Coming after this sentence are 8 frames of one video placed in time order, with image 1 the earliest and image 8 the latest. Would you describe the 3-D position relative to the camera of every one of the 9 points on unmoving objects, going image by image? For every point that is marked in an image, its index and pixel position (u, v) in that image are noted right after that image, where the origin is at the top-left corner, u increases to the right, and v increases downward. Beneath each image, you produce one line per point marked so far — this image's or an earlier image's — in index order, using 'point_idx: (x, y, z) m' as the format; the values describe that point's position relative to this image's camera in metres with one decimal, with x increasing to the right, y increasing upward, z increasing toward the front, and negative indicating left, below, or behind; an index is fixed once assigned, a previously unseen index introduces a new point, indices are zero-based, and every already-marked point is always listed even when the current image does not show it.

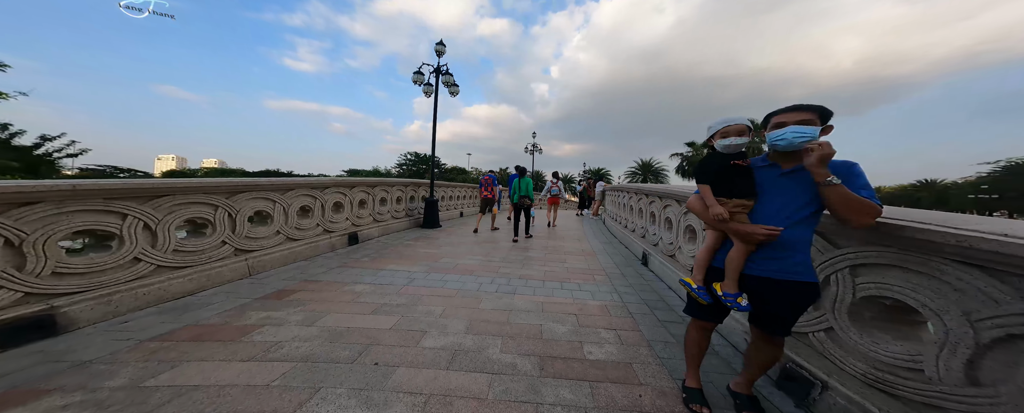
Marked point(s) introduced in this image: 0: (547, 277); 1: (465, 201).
0: (+0.5, -1.1, +4.5) m
1: (-1.6, +0.2, +12.0) m
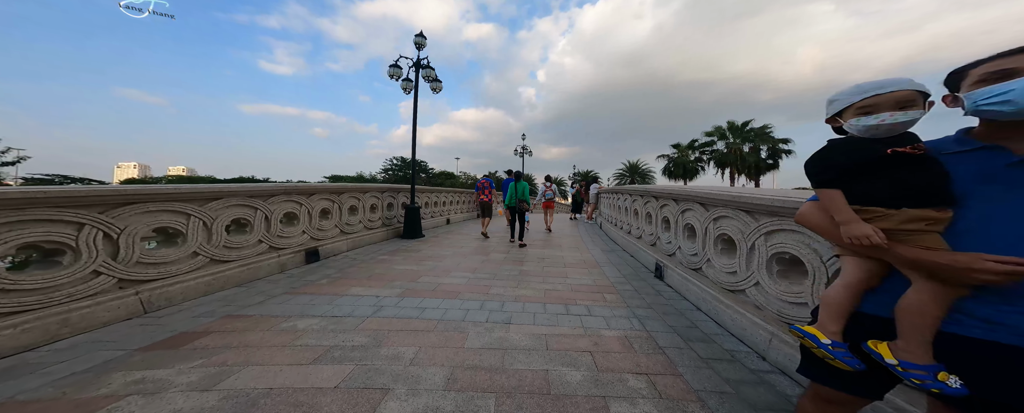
0: (+0.5, -1.2, +3.7) m
1: (-1.9, 0.0, +11.1) m
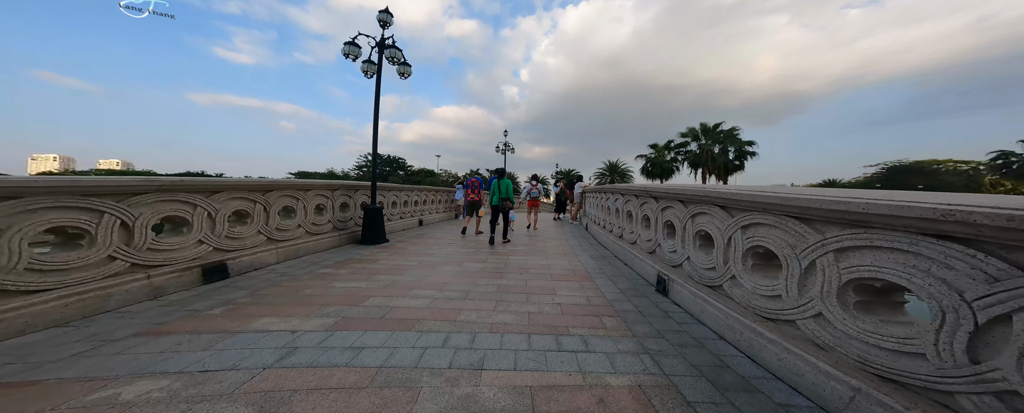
0: (+0.2, -1.2, +2.9) m
1: (-2.7, 0.0, +10.2) m
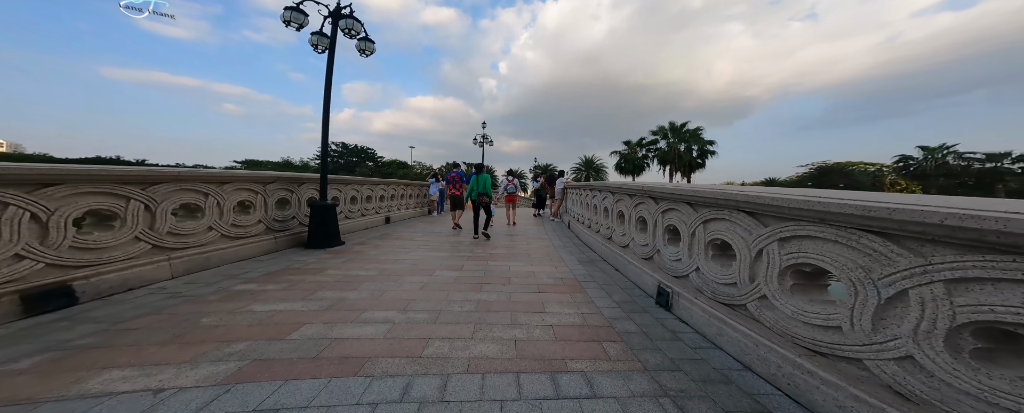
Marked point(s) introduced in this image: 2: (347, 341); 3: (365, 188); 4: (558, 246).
0: (+0.1, -1.2, +2.3) m
1: (-3.4, +0.1, +9.3) m
2: (-1.3, -1.1, +2.2) m
3: (-3.4, +0.4, +6.7) m
4: (+1.0, -0.8, +6.0) m
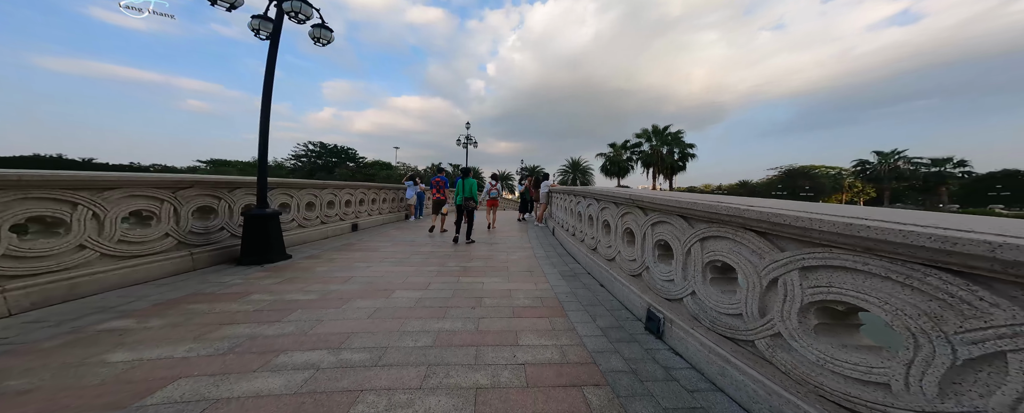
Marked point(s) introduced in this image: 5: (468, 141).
0: (-0.2, -1.4, +1.8) m
1: (-4.0, 0.0, +8.6) m
2: (-1.6, -1.2, +1.7) m
3: (-3.9, +0.3, +6.1) m
4: (+0.5, -1.0, +5.5) m
5: (-2.9, +4.3, +18.7) m
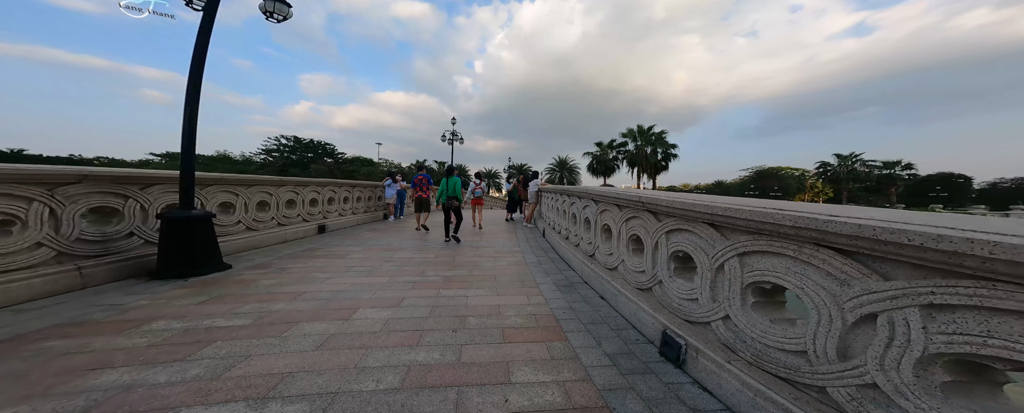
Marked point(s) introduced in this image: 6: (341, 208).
0: (-0.2, -1.4, +1.2) m
1: (-4.3, 0.0, +7.9) m
2: (-1.6, -1.2, +1.0) m
3: (-4.1, +0.3, +5.3) m
4: (+0.3, -1.0, +5.0) m
5: (-3.8, +4.4, +17.9) m
6: (-4.2, -0.1, +6.8) m
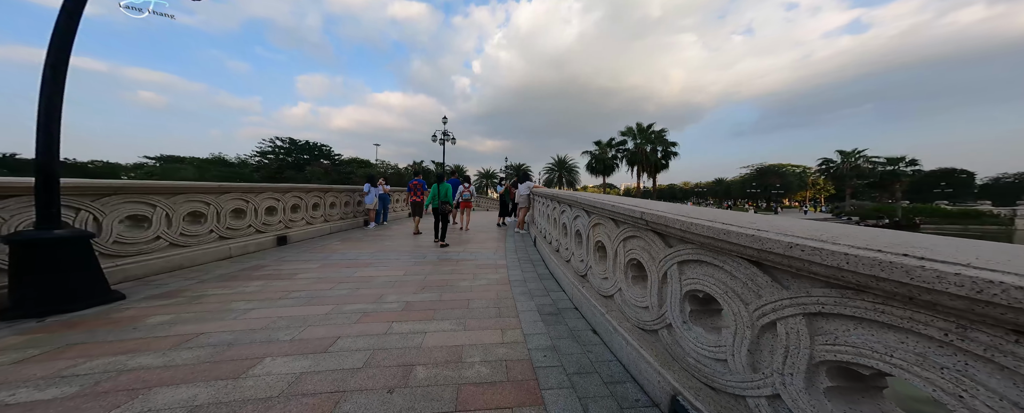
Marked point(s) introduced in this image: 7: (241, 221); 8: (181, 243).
0: (-0.5, -1.5, +0.6) m
1: (-4.6, -0.1, +7.2) m
2: (-1.9, -1.3, +0.4) m
3: (-4.4, +0.2, +4.7) m
4: (0.0, -1.1, +4.3) m
5: (-4.0, +4.2, +17.3) m
6: (-4.5, -0.2, +6.2) m
7: (-4.4, -0.2, +4.7) m
8: (-4.3, -0.5, +3.7) m
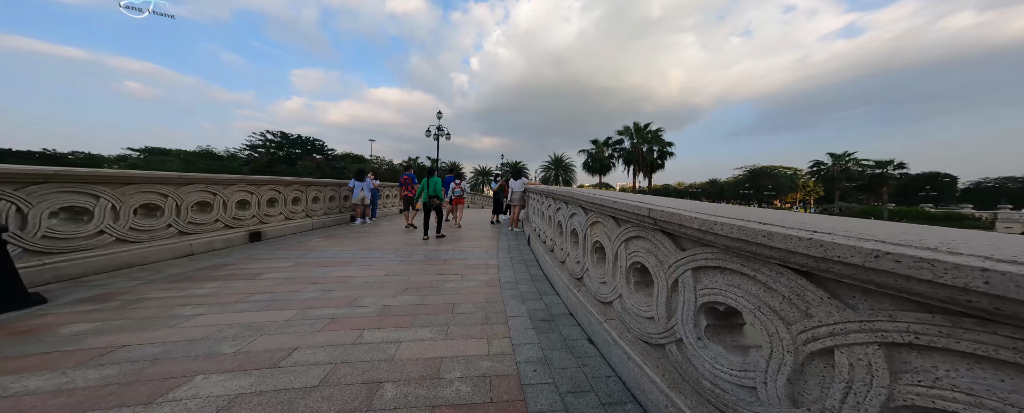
0: (-0.6, -1.5, +0.3) m
1: (-4.7, 0.0, +6.8) m
2: (-2.0, -1.3, +0.1) m
3: (-4.5, +0.3, +4.3) m
4: (-0.1, -1.1, +4.0) m
5: (-4.2, +4.4, +16.9) m
6: (-4.6, -0.1, +5.8) m
7: (-4.6, -0.1, +4.3) m
8: (-4.4, -0.4, +3.4) m
